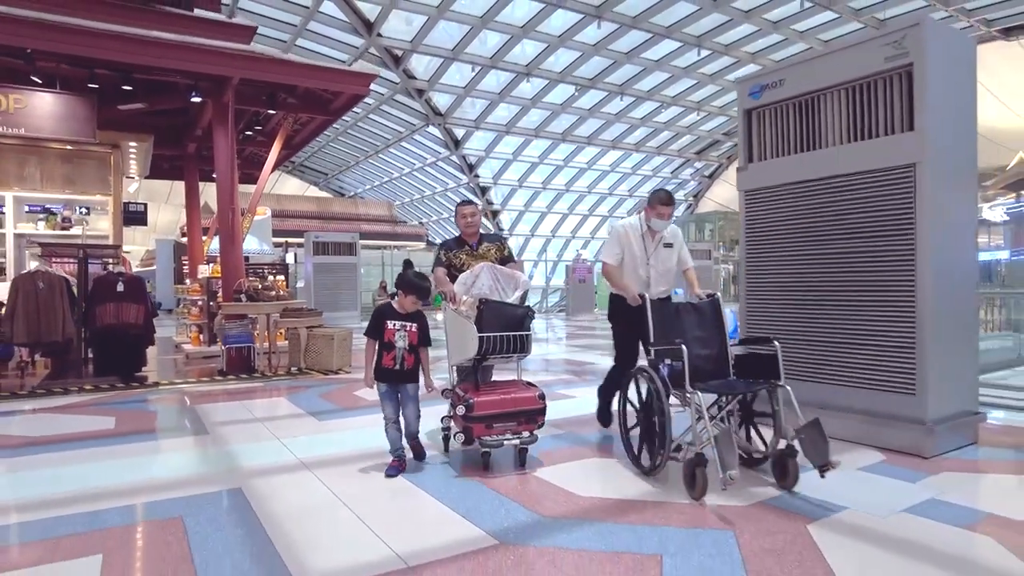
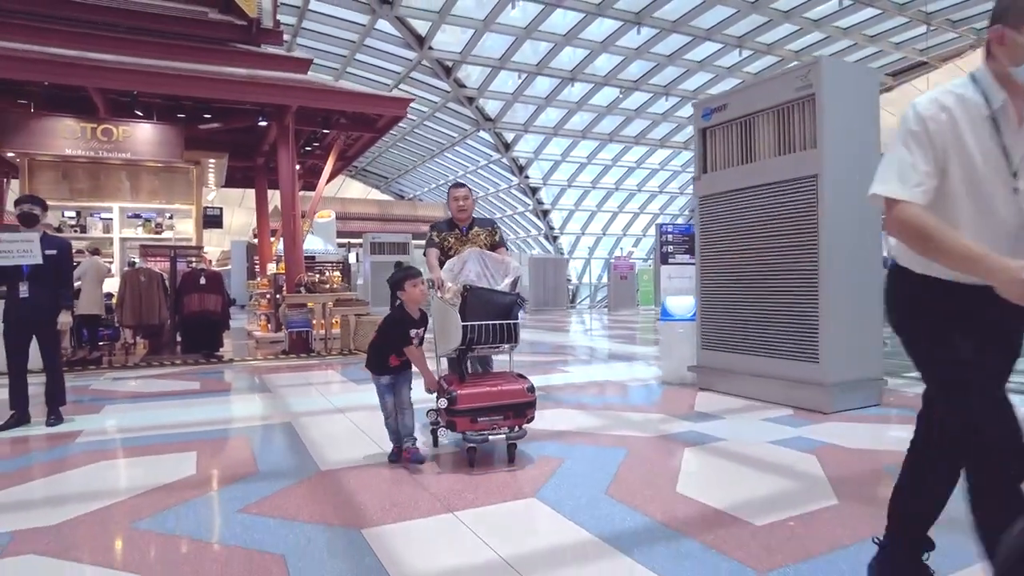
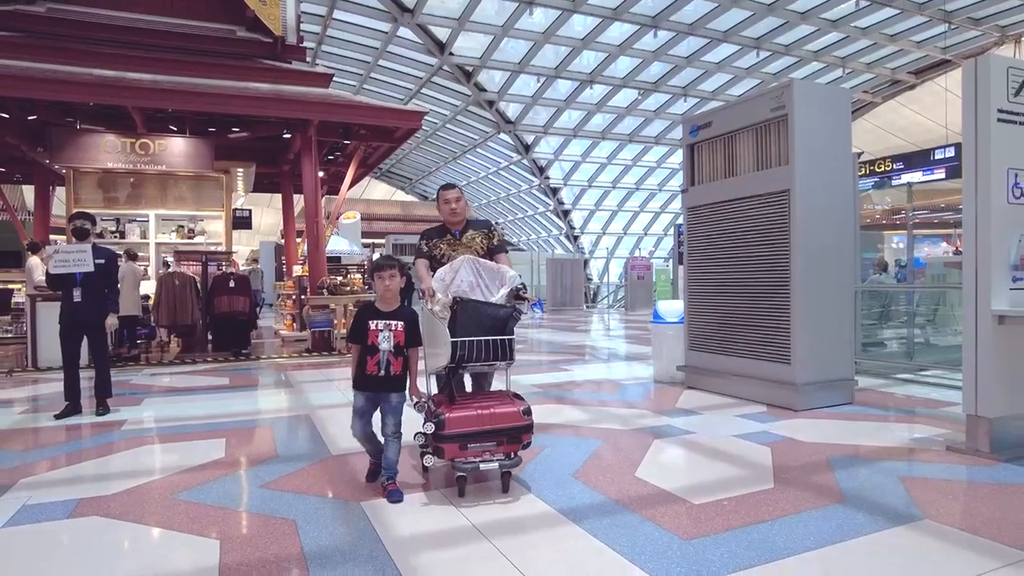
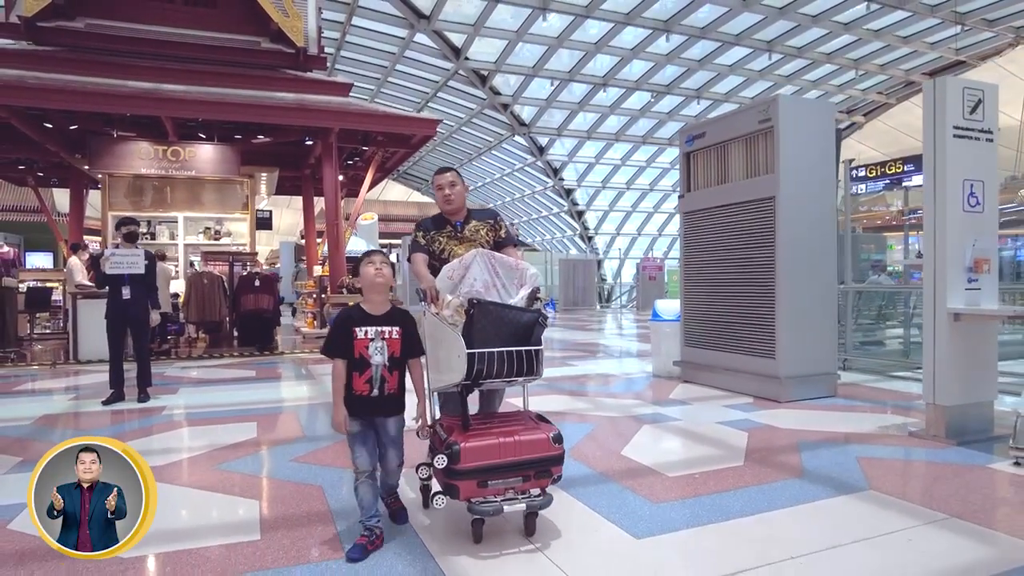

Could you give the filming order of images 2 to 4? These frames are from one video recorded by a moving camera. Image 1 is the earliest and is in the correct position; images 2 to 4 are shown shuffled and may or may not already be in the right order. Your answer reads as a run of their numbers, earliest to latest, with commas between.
2, 3, 4
